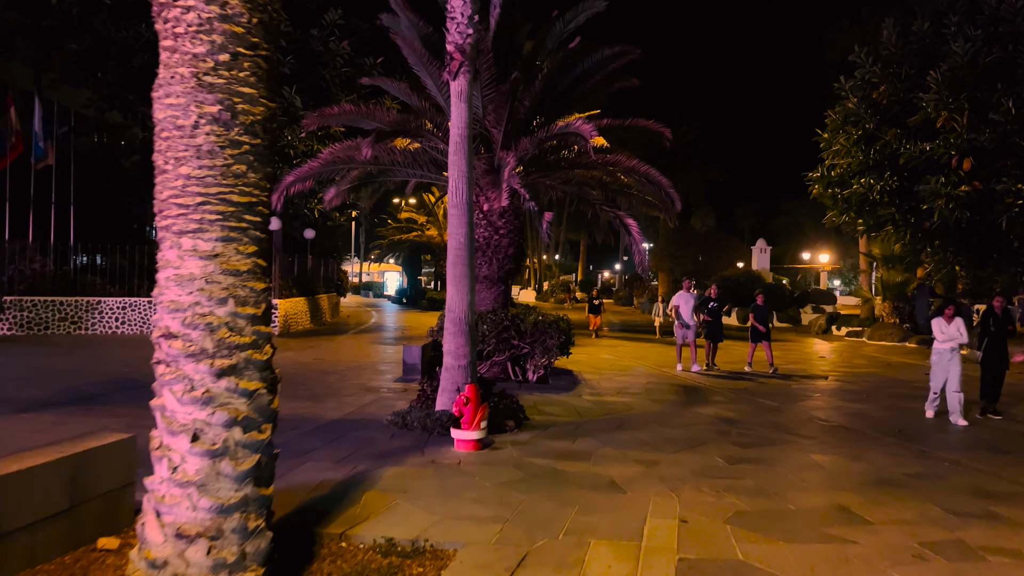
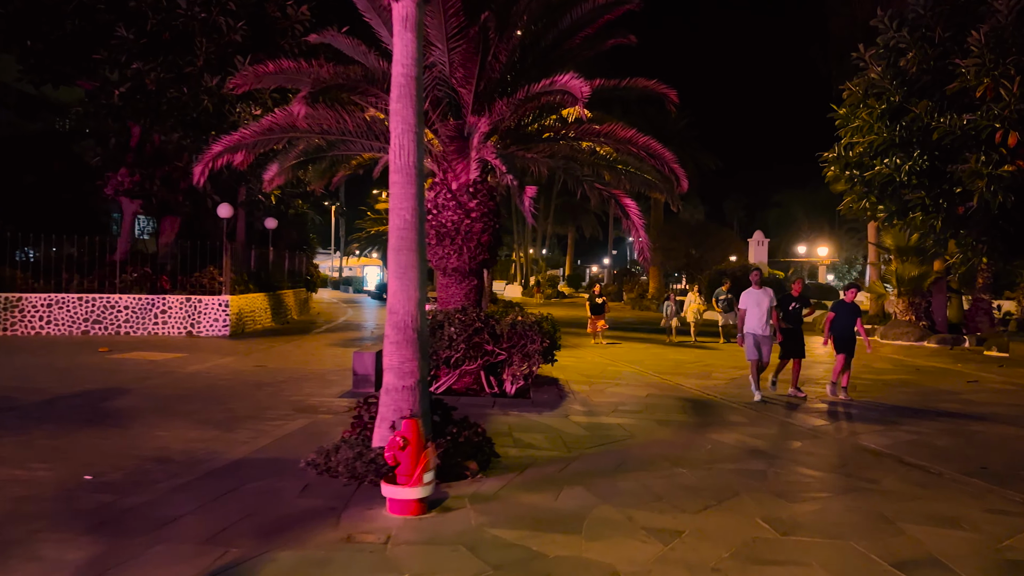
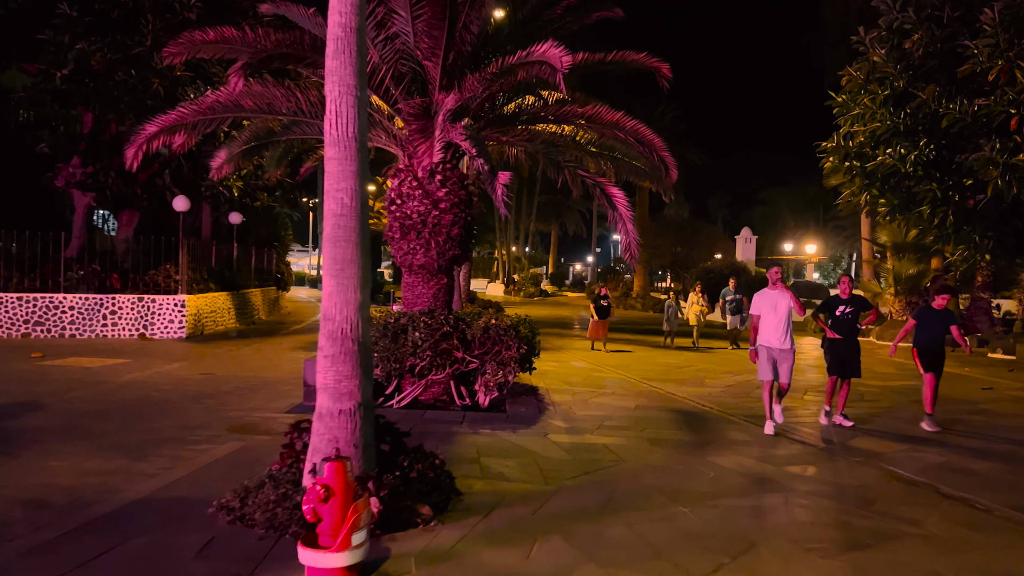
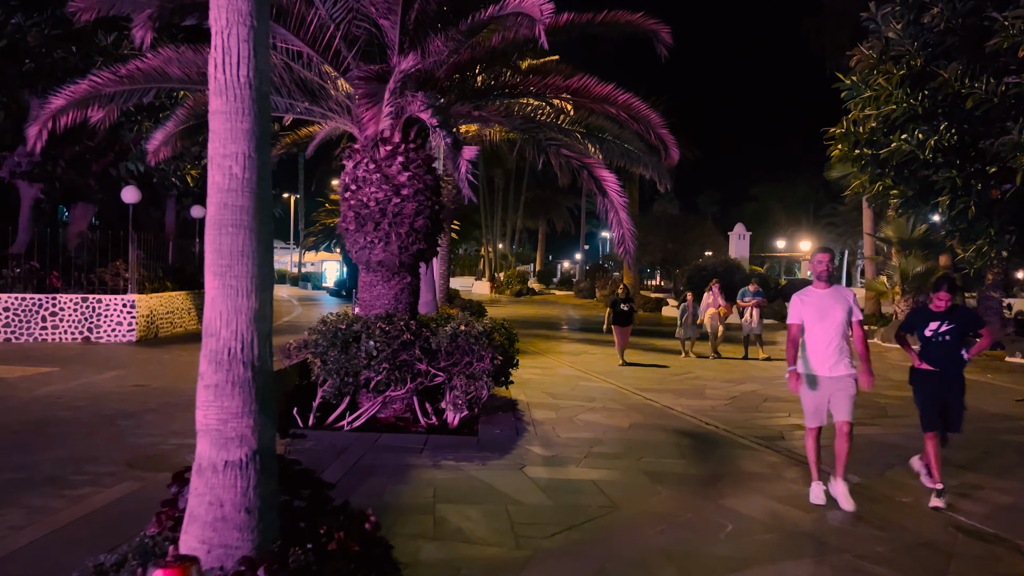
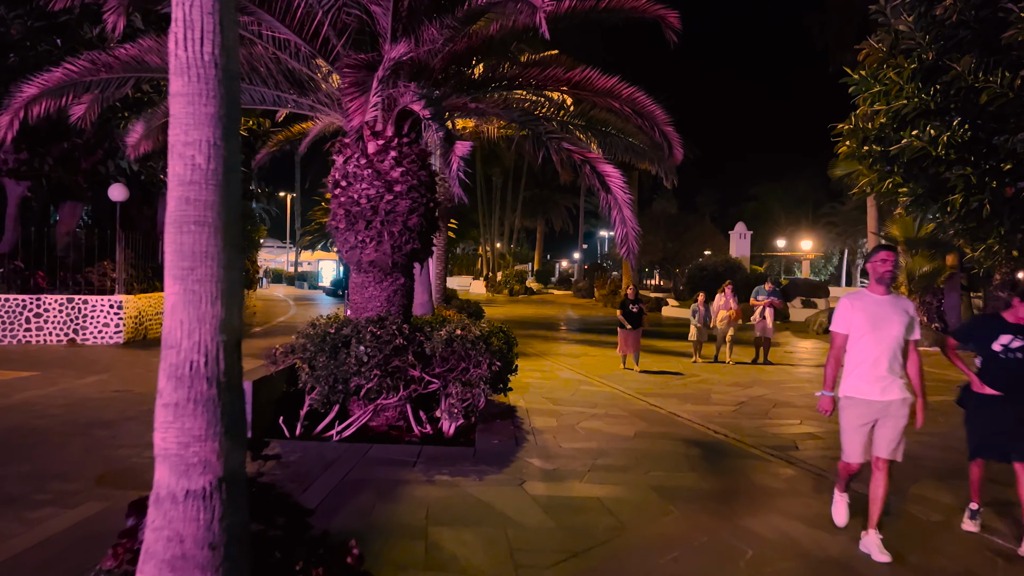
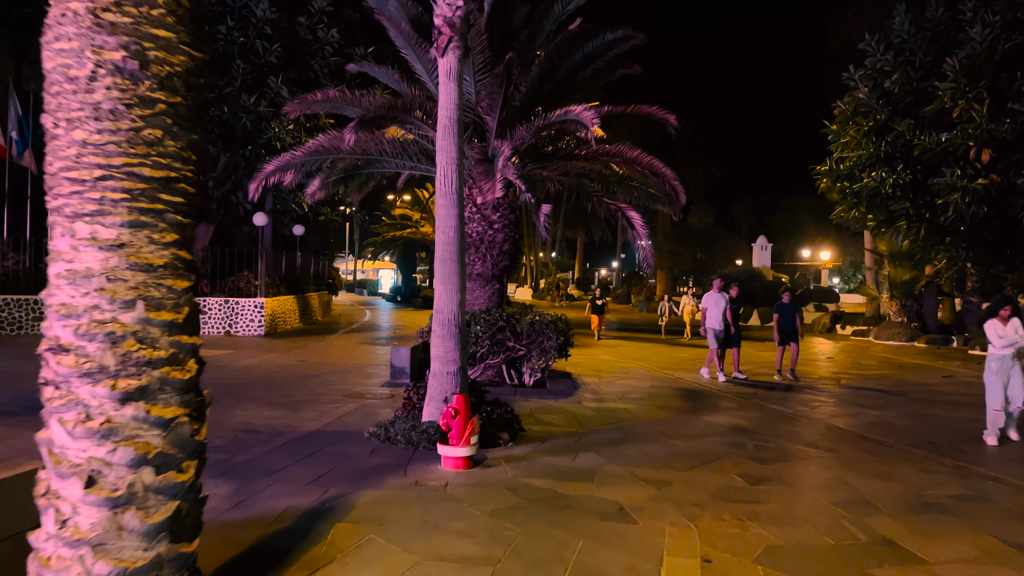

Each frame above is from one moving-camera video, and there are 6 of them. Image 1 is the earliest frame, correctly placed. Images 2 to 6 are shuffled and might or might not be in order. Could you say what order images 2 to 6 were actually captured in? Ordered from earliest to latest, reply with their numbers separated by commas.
6, 2, 3, 4, 5
